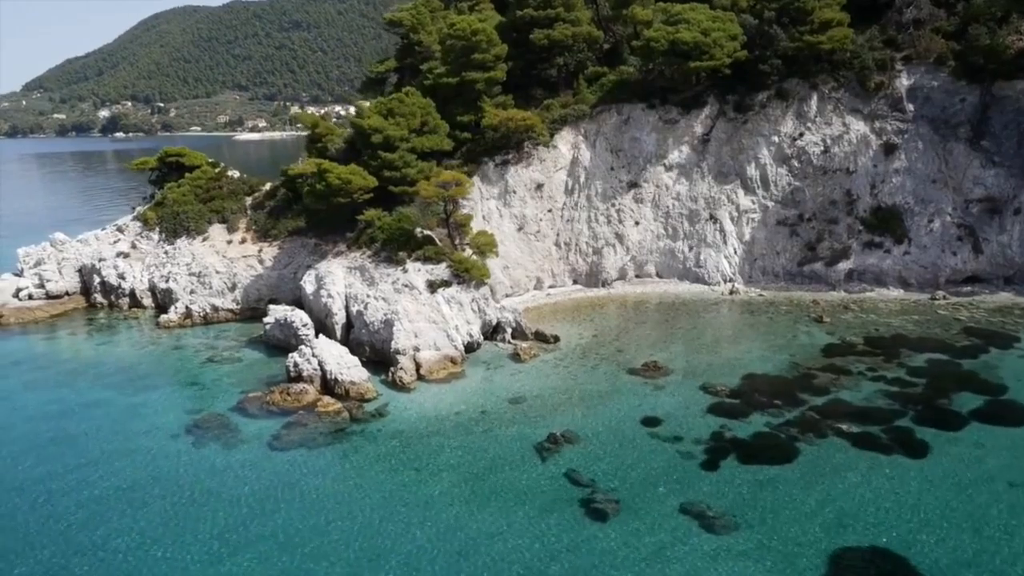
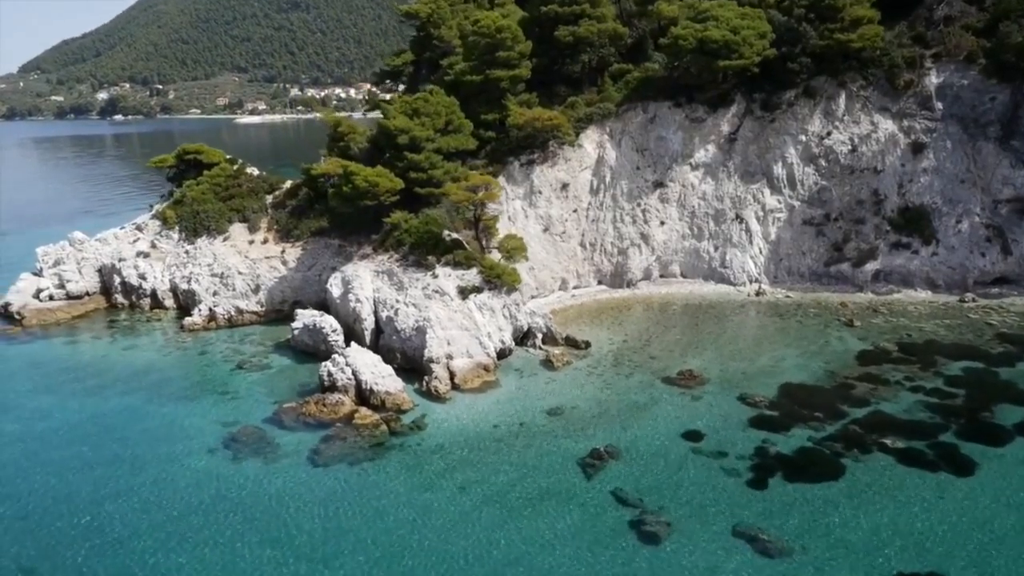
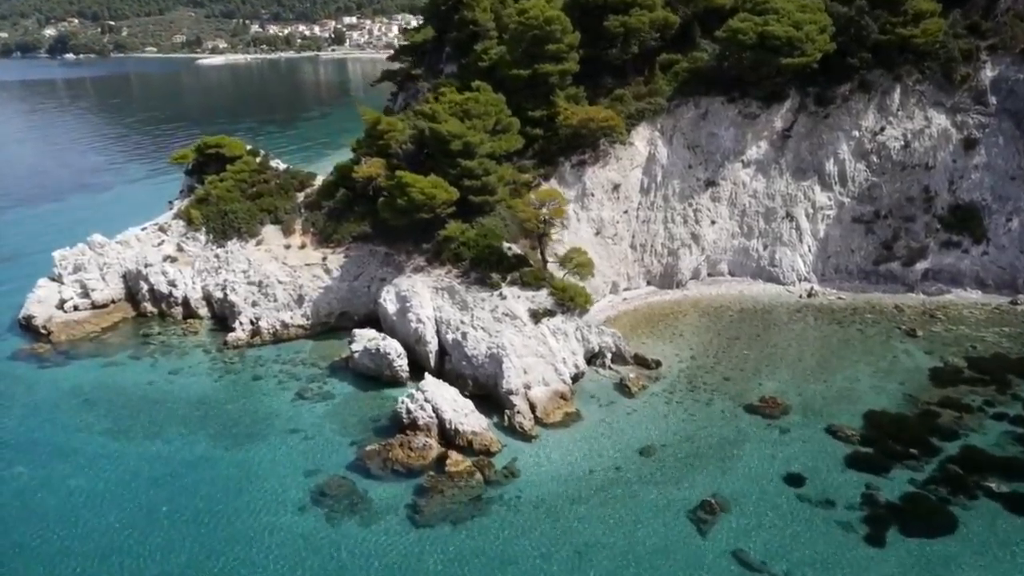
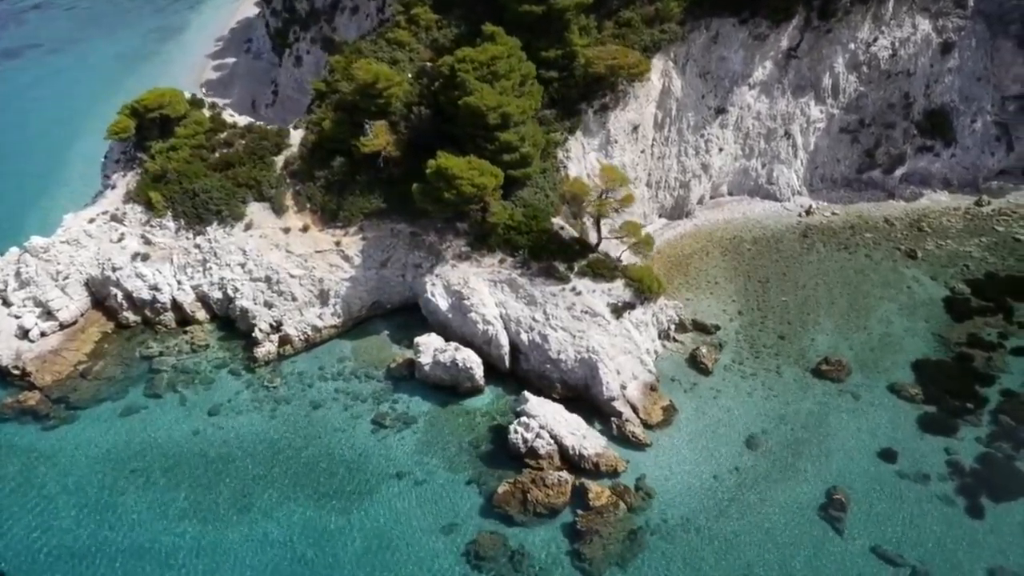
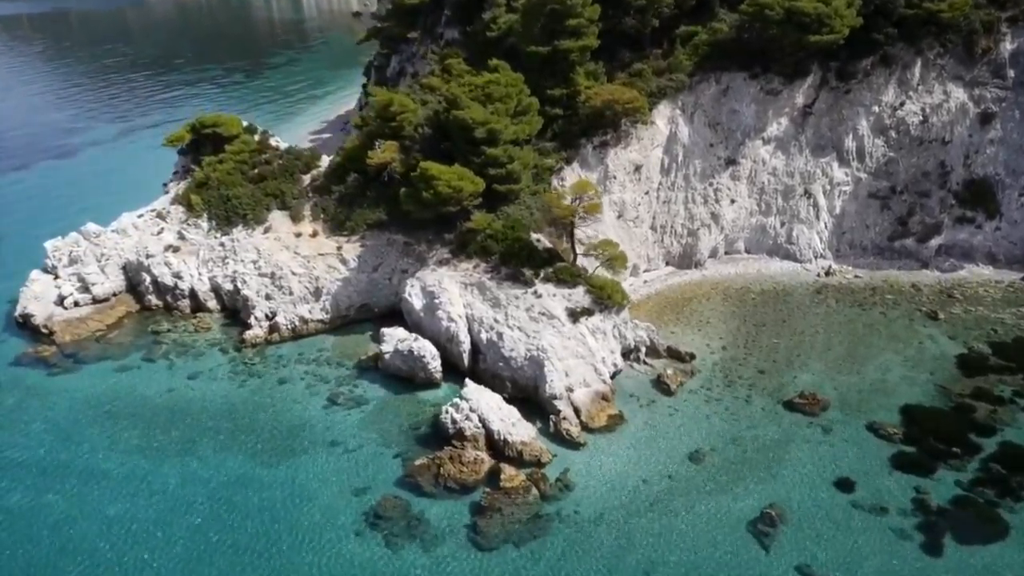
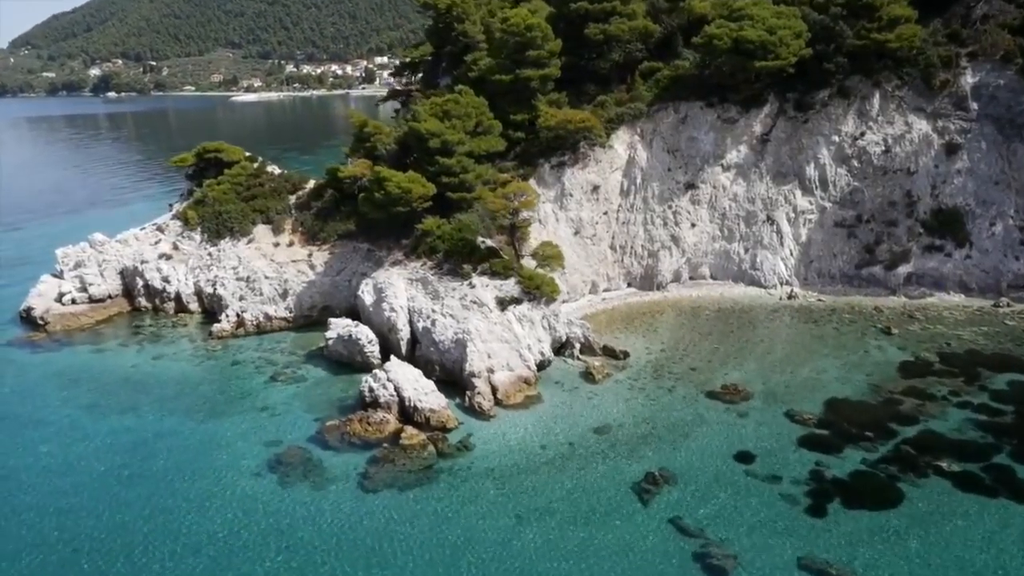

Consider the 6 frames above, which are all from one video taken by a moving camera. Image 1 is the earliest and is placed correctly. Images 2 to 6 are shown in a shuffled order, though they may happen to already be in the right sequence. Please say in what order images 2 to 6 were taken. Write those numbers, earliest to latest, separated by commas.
2, 6, 3, 5, 4
